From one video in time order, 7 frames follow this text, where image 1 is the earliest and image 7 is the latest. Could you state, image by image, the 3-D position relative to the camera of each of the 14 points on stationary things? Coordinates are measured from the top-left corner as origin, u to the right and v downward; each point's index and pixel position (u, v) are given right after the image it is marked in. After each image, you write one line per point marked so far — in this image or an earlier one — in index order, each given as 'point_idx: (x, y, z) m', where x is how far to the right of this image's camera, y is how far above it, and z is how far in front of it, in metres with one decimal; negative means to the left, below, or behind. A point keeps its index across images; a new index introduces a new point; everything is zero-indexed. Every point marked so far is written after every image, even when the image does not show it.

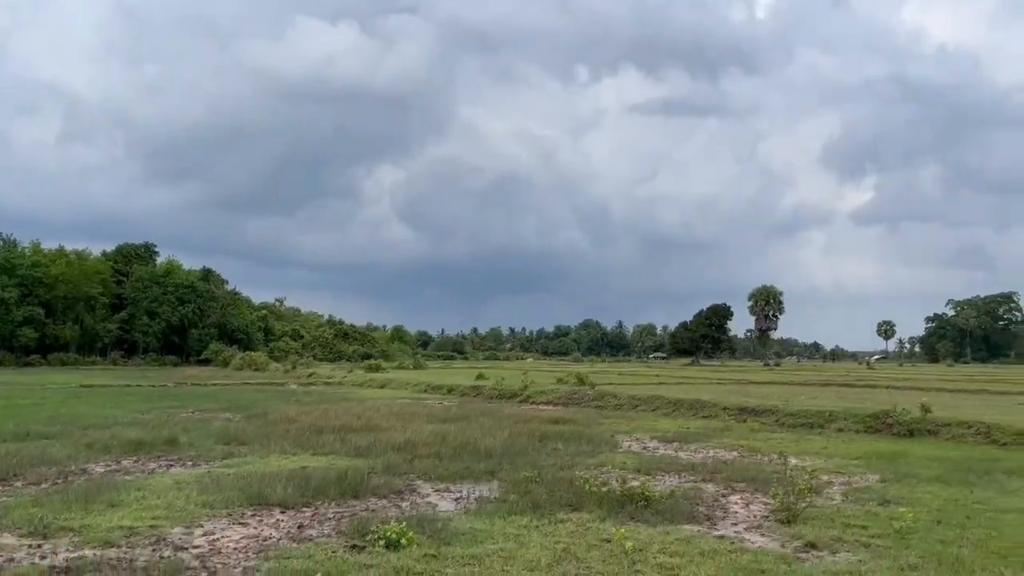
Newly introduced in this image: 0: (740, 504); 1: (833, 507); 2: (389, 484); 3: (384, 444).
0: (+3.6, -3.4, +13.4) m
1: (+5.1, -3.5, +13.4) m
2: (-2.1, -3.4, +14.8) m
3: (-3.0, -3.6, +19.7) m
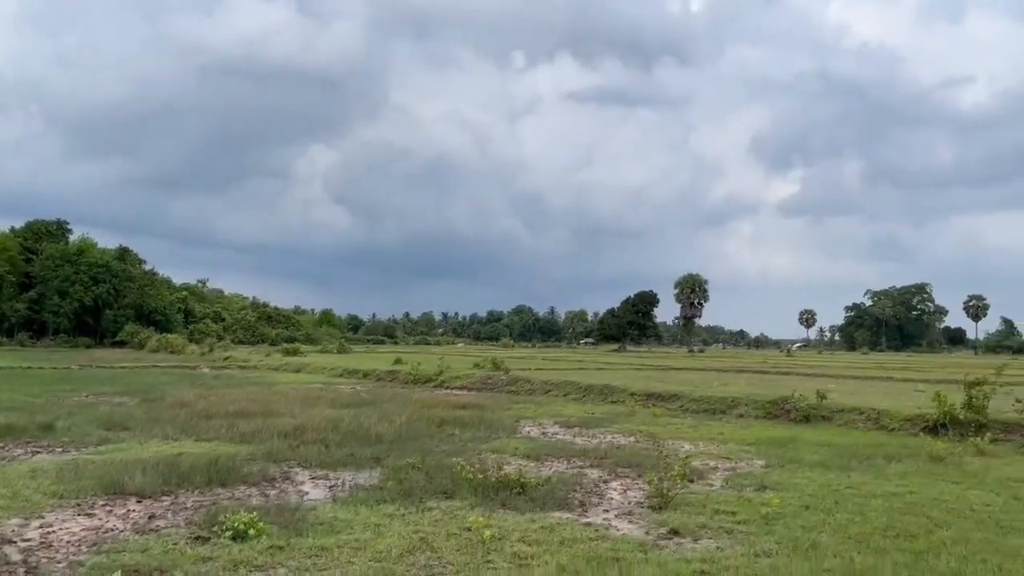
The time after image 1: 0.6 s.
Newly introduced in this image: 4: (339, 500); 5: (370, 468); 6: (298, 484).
0: (+1.7, -3.2, +13.4) m
1: (+3.1, -3.2, +13.4) m
2: (-4.2, -3.1, +14.3) m
3: (-5.4, -3.2, +19.0) m
4: (-2.5, -3.0, +12.1) m
5: (-2.5, -3.2, +15.1) m
6: (-3.4, -3.1, +13.4) m
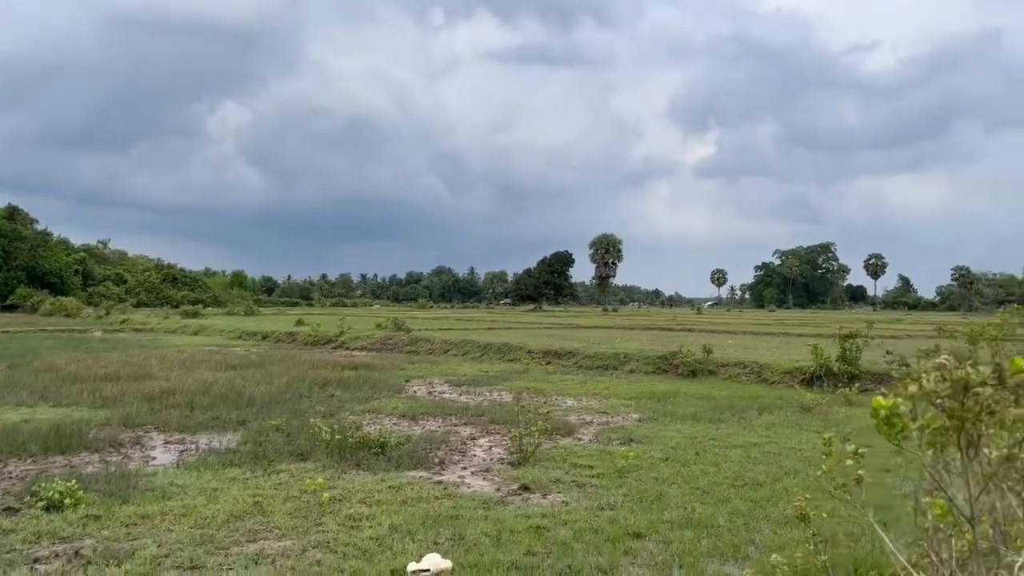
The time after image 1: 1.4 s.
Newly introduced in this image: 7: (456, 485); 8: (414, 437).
0: (-0.5, -2.5, +13.2) m
1: (+1.0, -2.5, +13.4) m
2: (-6.4, -2.4, +13.6) m
3: (-8.1, -2.2, +18.2) m
4: (-4.5, -2.4, +11.6) m
5: (-4.8, -2.4, +14.5) m
6: (-5.5, -2.4, +12.8) m
7: (-0.7, -2.5, +10.6) m
8: (-1.6, -2.4, +13.5) m
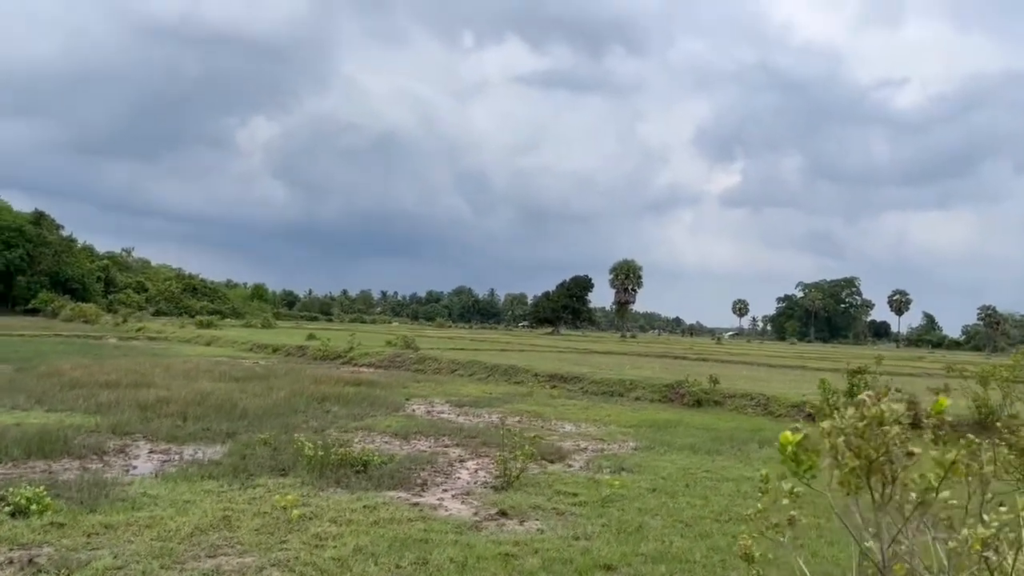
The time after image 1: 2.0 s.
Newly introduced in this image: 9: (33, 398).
0: (-0.7, -2.8, +13.0) m
1: (+0.8, -2.9, +13.1) m
2: (-6.6, -2.5, +13.5) m
3: (-8.1, -2.4, +18.1) m
4: (-4.7, -2.5, +11.4) m
5: (-5.0, -2.6, +14.4) m
6: (-5.7, -2.5, +12.7) m
7: (-1.0, -2.7, +10.4) m
8: (-1.8, -2.7, +13.4) m
9: (-10.6, -2.4, +18.7) m
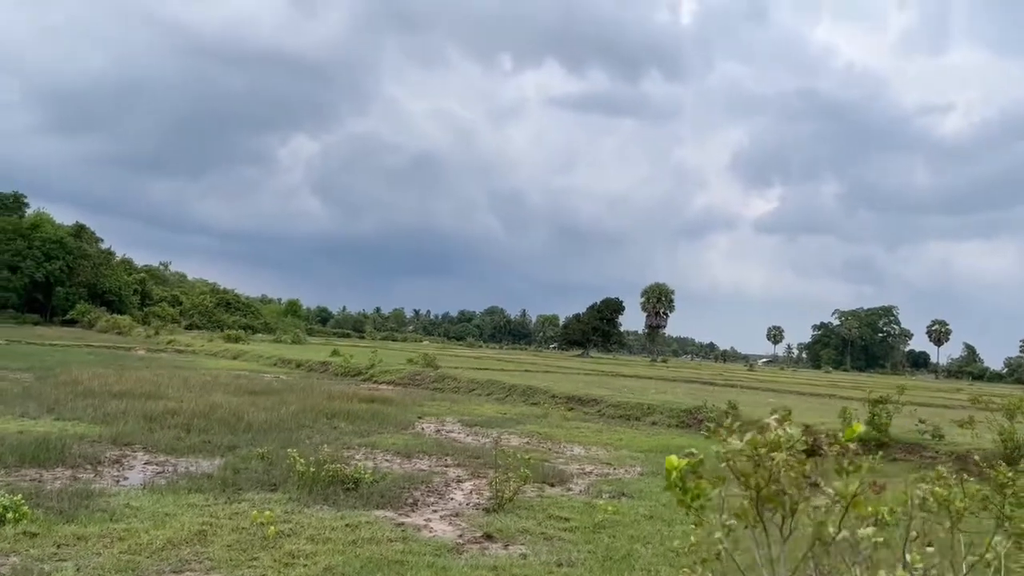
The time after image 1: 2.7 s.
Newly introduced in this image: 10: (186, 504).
0: (-0.7, -3.1, +12.7) m
1: (+0.7, -3.2, +12.8) m
2: (-6.6, -2.6, +13.5) m
3: (-8.0, -2.6, +18.2) m
4: (-4.8, -2.7, +11.3) m
5: (-5.0, -2.8, +14.3) m
6: (-5.8, -2.7, +12.6) m
7: (-1.1, -2.9, +10.2) m
8: (-1.8, -2.9, +13.1) m
9: (-10.4, -2.6, +18.8) m
10: (-4.0, -2.6, +10.3) m
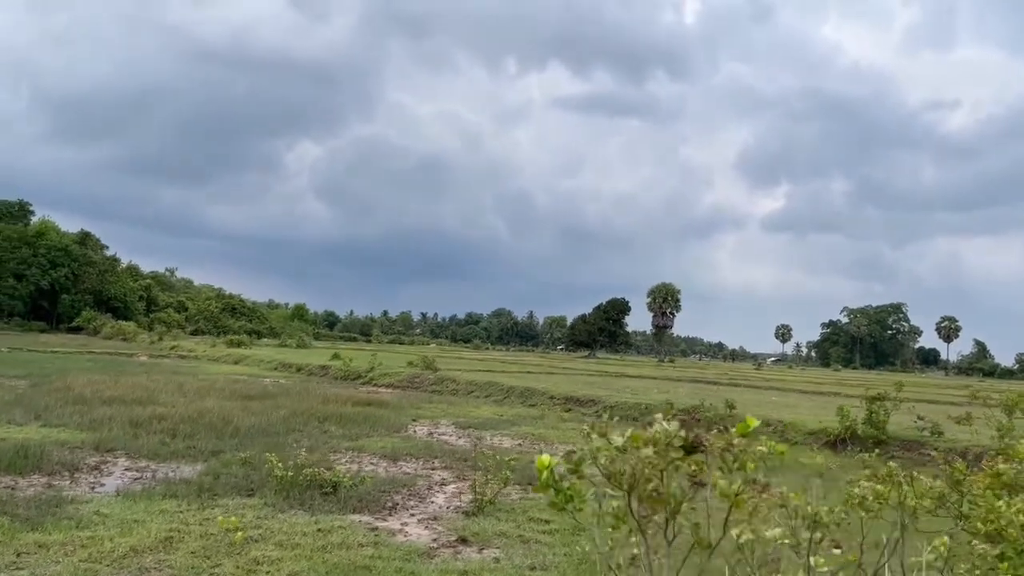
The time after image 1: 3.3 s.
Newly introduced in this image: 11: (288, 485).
0: (-1.0, -3.1, +12.5) m
1: (+0.4, -3.2, +12.6) m
2: (-6.8, -2.7, +13.3) m
3: (-8.2, -2.8, +18.0) m
4: (-5.1, -2.7, +11.2) m
5: (-5.2, -2.9, +14.2) m
6: (-6.1, -2.8, +12.5) m
7: (-1.4, -2.9, +10.0) m
8: (-2.1, -2.9, +13.0) m
9: (-10.6, -2.8, +18.7) m
10: (-4.2, -2.7, +10.1) m
11: (-3.1, -2.7, +11.7) m
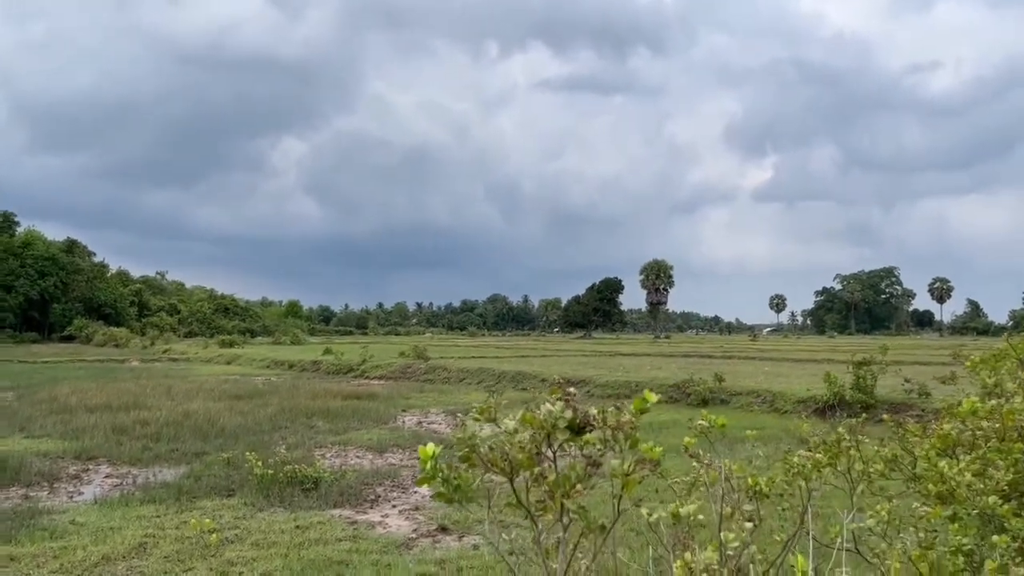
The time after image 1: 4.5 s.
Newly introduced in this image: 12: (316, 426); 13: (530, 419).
0: (-1.2, -2.9, +12.5) m
1: (+0.2, -2.9, +12.6) m
2: (-7.1, -2.8, +13.2) m
3: (-8.5, -2.9, +17.9) m
4: (-5.4, -2.8, +11.1) m
5: (-5.5, -2.9, +14.1) m
6: (-6.3, -2.9, +12.4) m
7: (-1.6, -2.8, +9.9) m
8: (-2.3, -2.8, +12.9) m
9: (-10.9, -3.0, +18.6) m
10: (-4.5, -2.7, +10.0) m
11: (-3.3, -2.7, +11.6) m
12: (-4.4, -3.1, +18.9) m
13: (0.0, -0.3, +2.1) m
